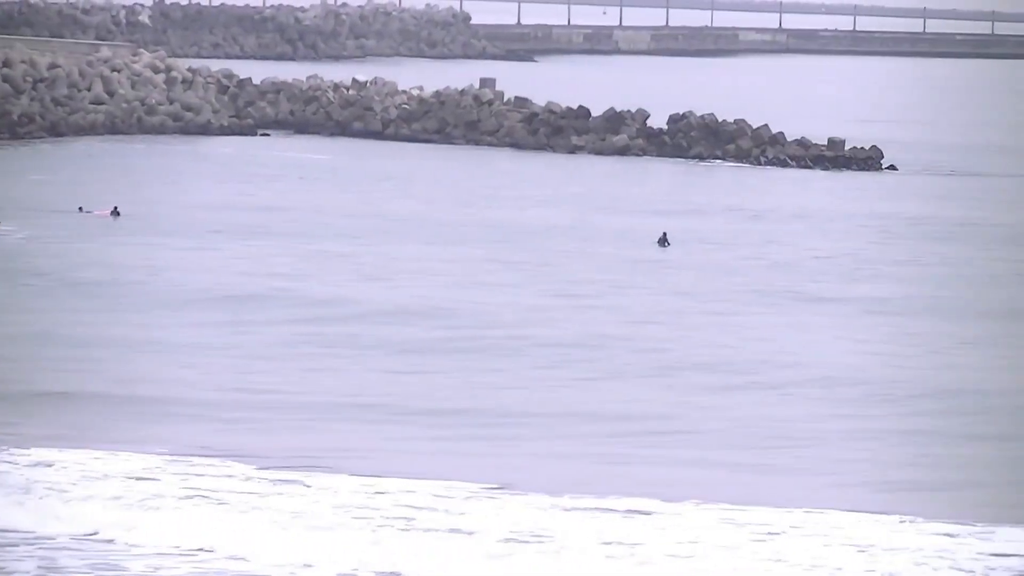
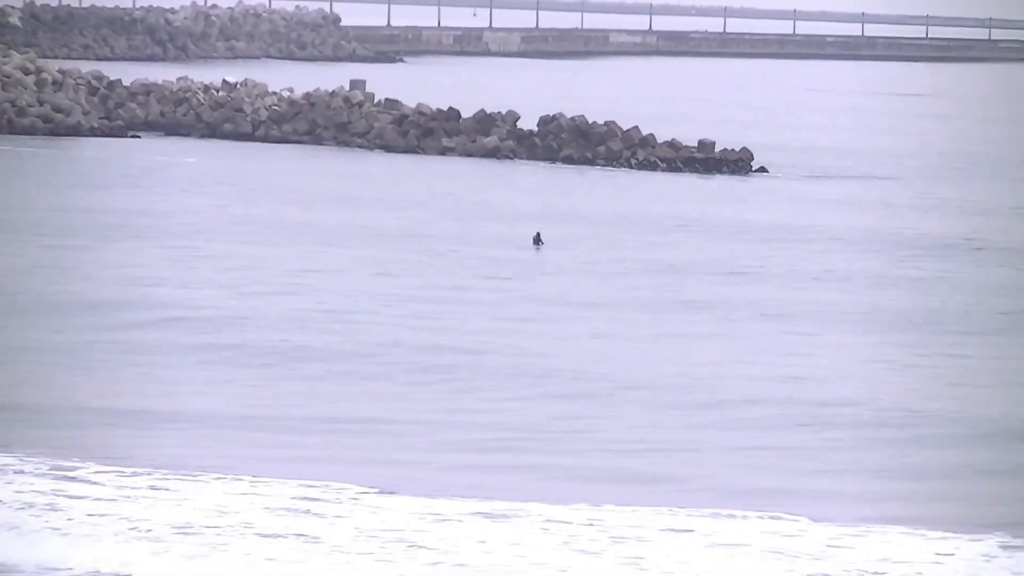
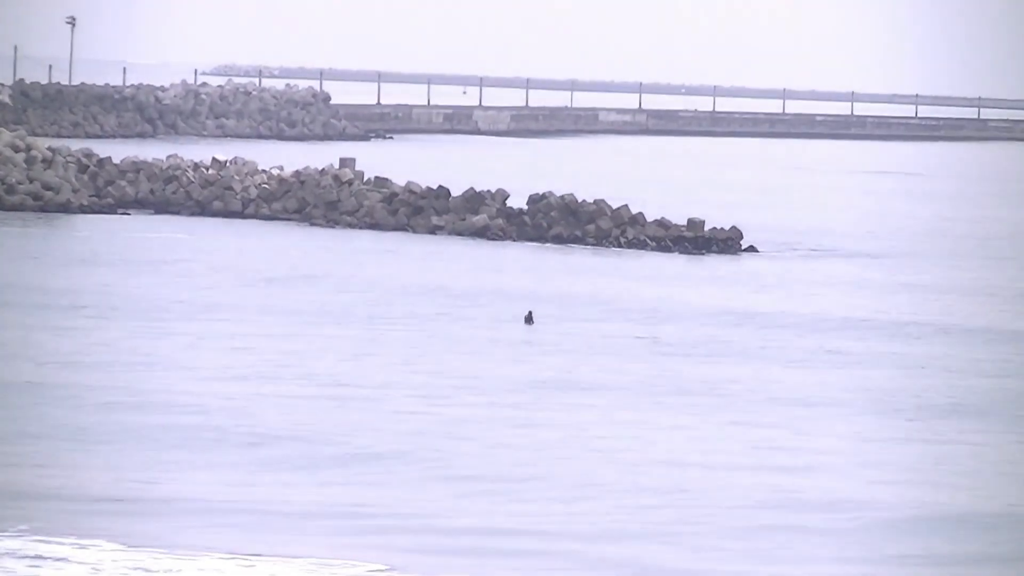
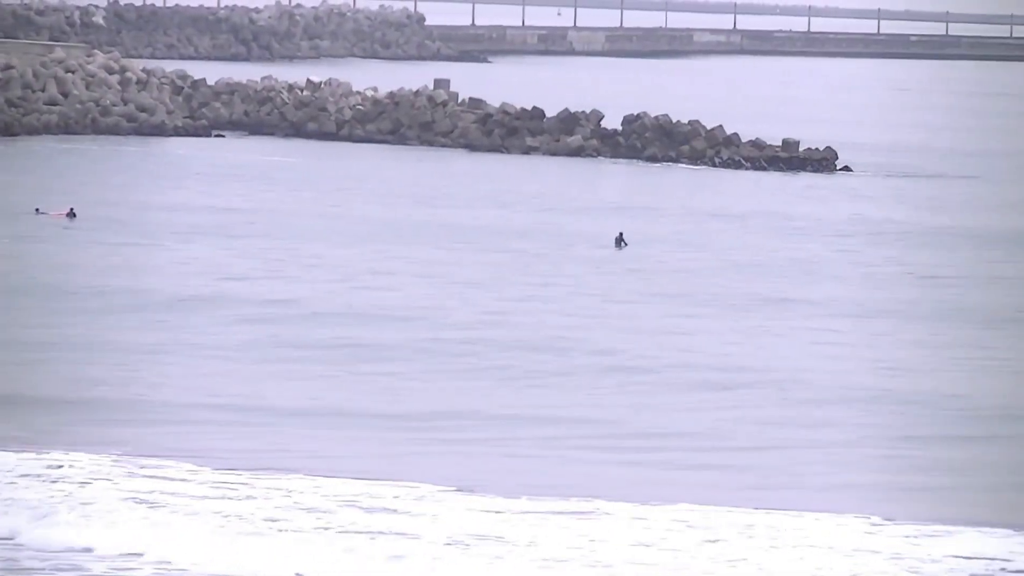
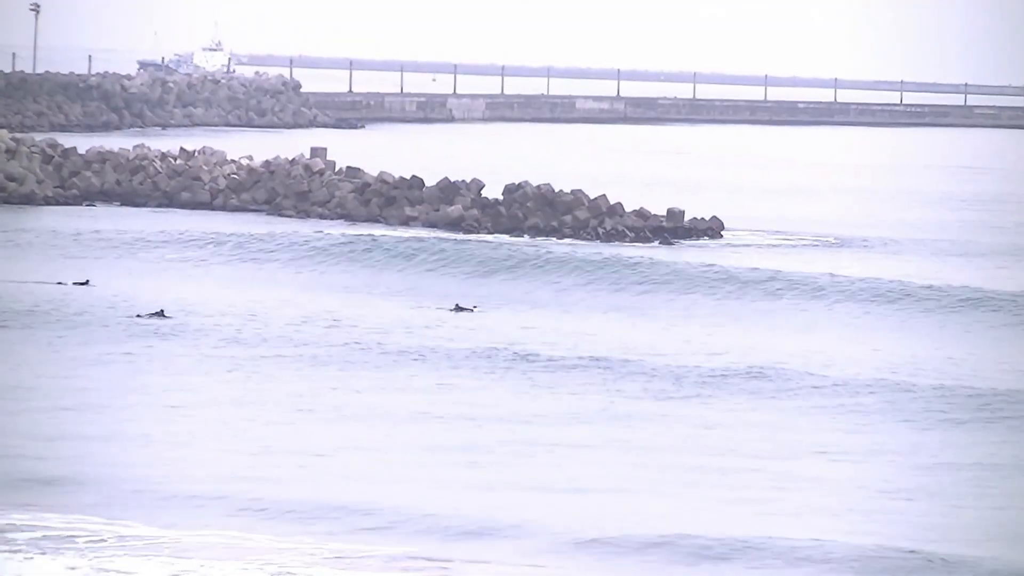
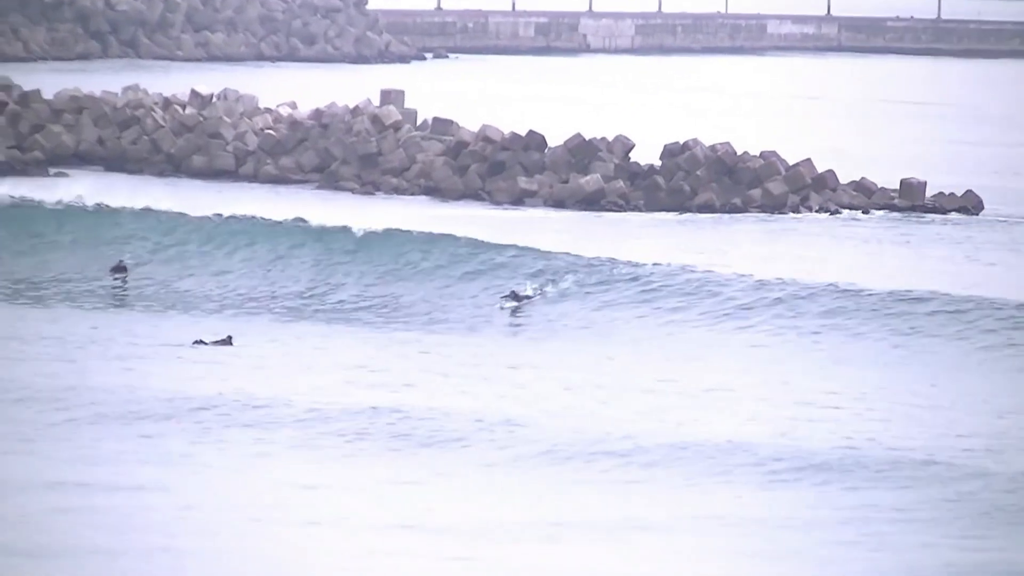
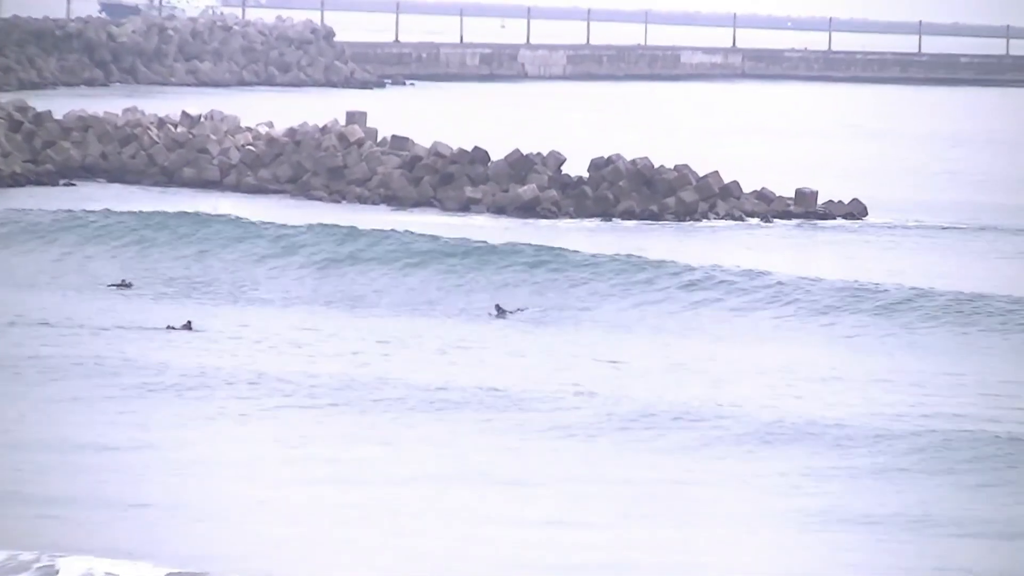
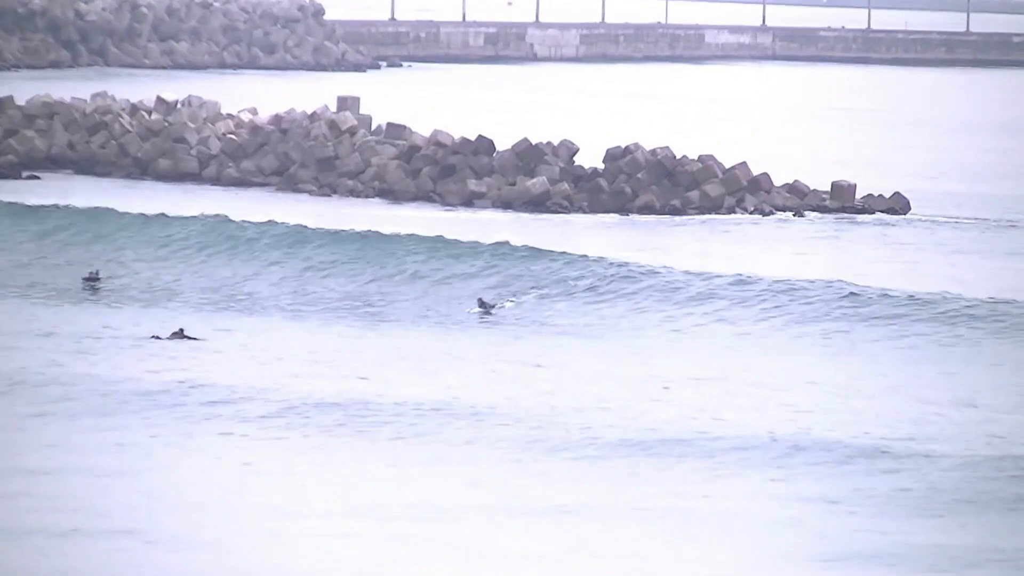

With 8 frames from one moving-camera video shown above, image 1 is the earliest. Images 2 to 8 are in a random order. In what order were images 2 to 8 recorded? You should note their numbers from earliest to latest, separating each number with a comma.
4, 2, 3, 5, 7, 8, 6
